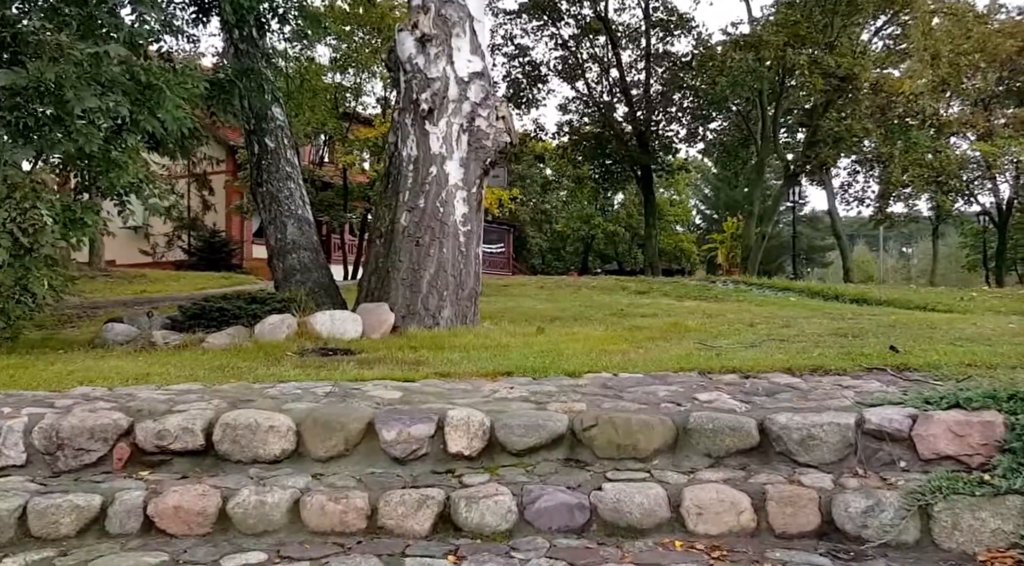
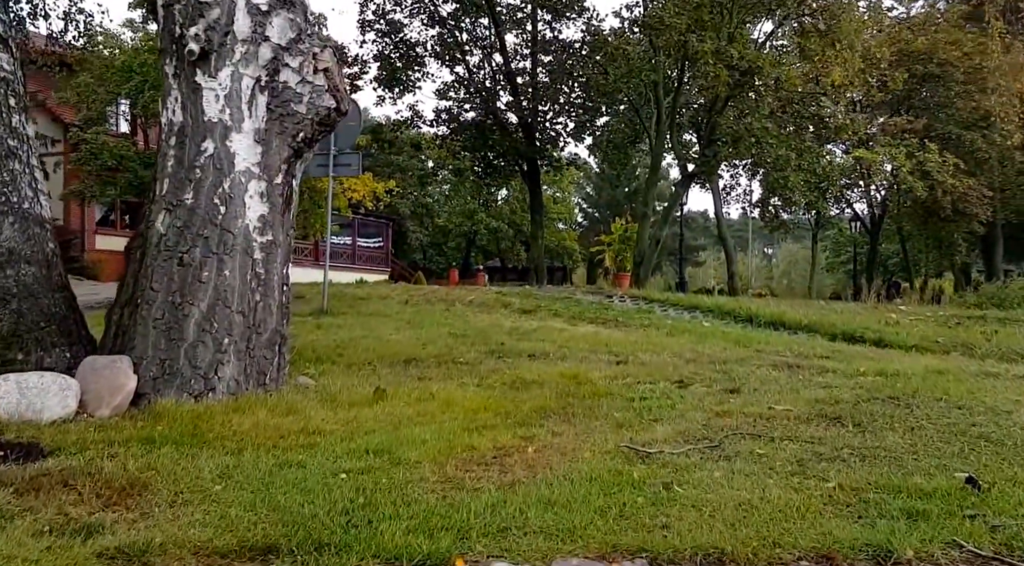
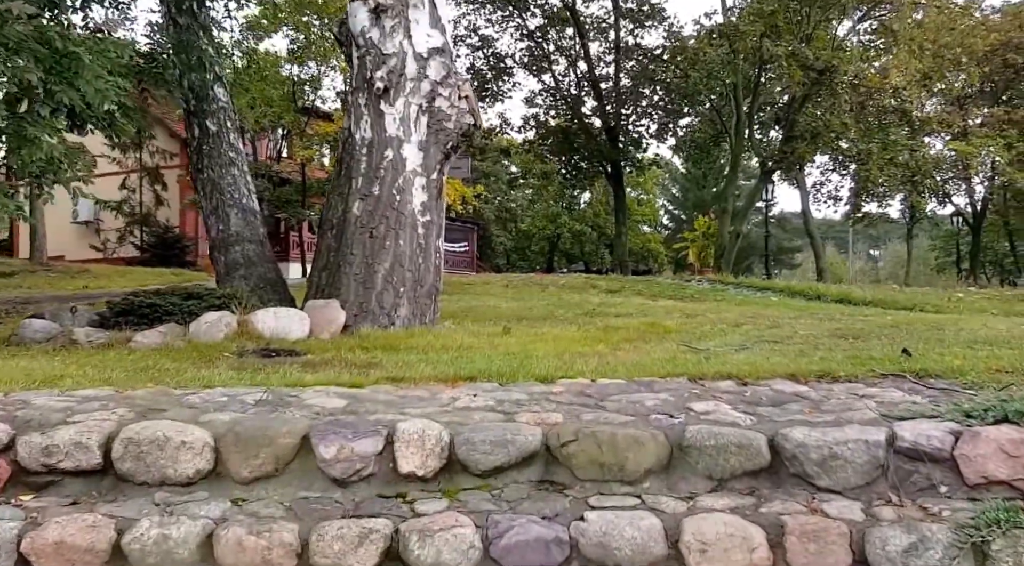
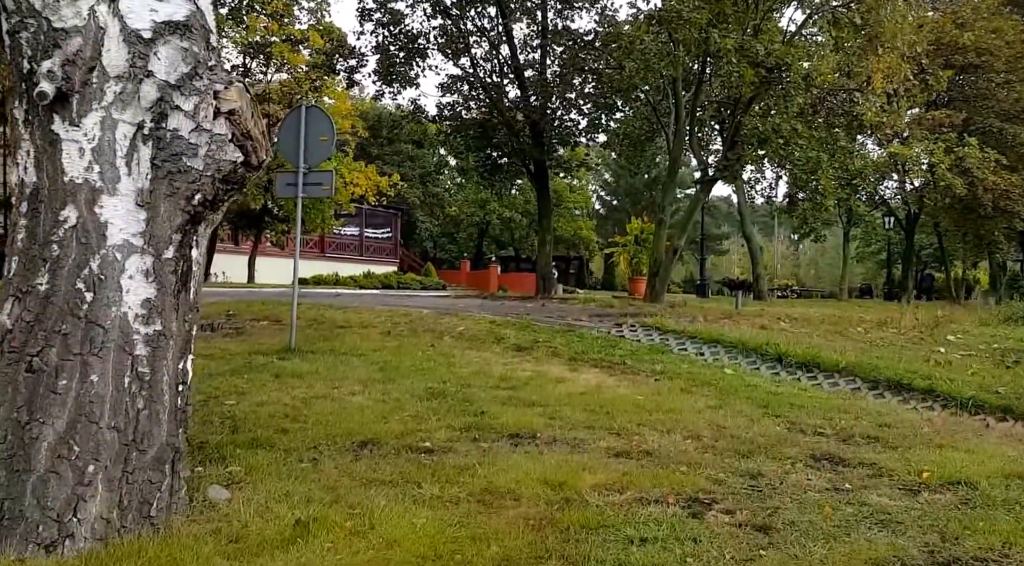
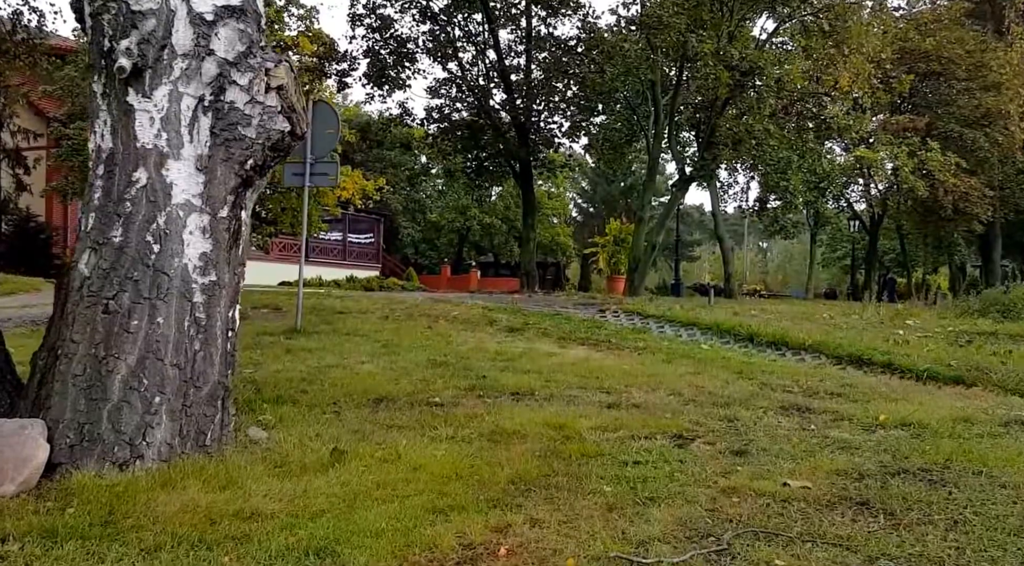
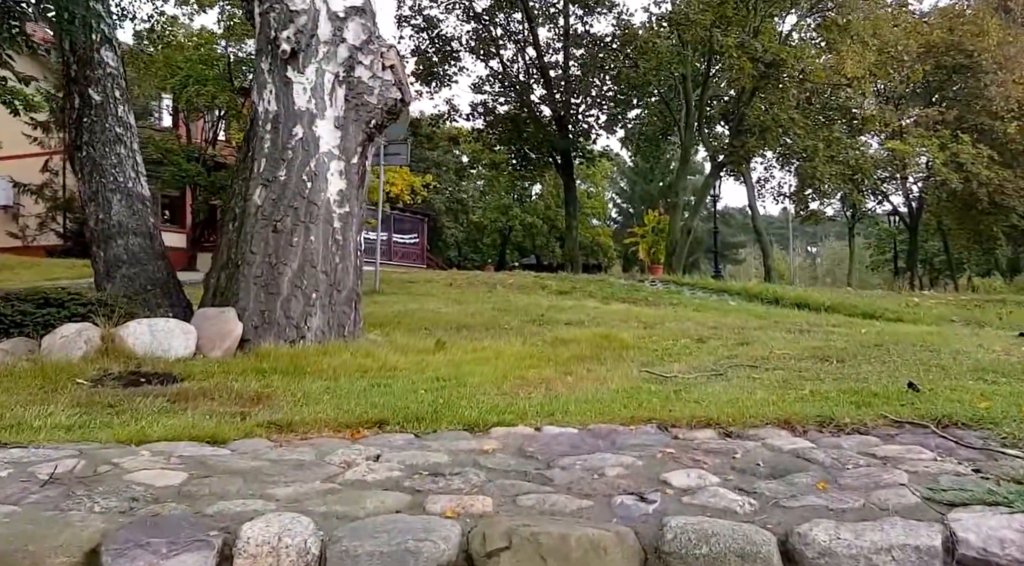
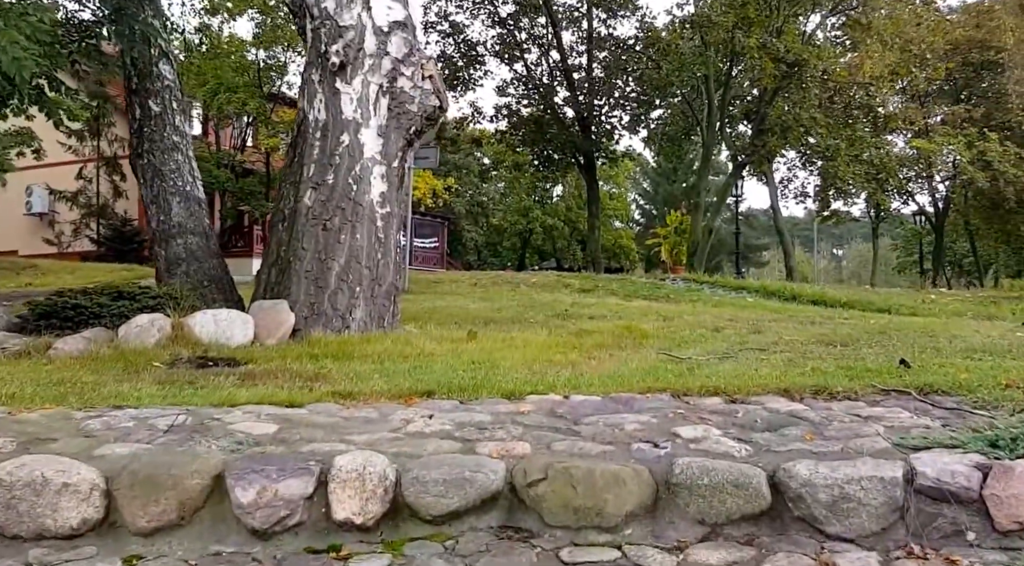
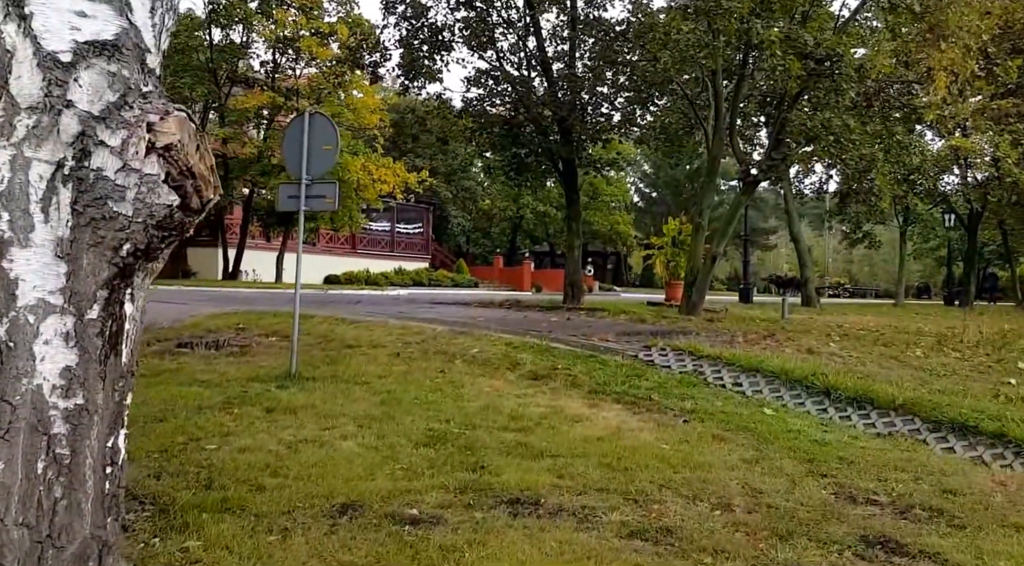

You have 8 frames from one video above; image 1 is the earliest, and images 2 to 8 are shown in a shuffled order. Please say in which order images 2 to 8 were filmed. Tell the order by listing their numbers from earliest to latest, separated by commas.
3, 7, 6, 2, 5, 4, 8
